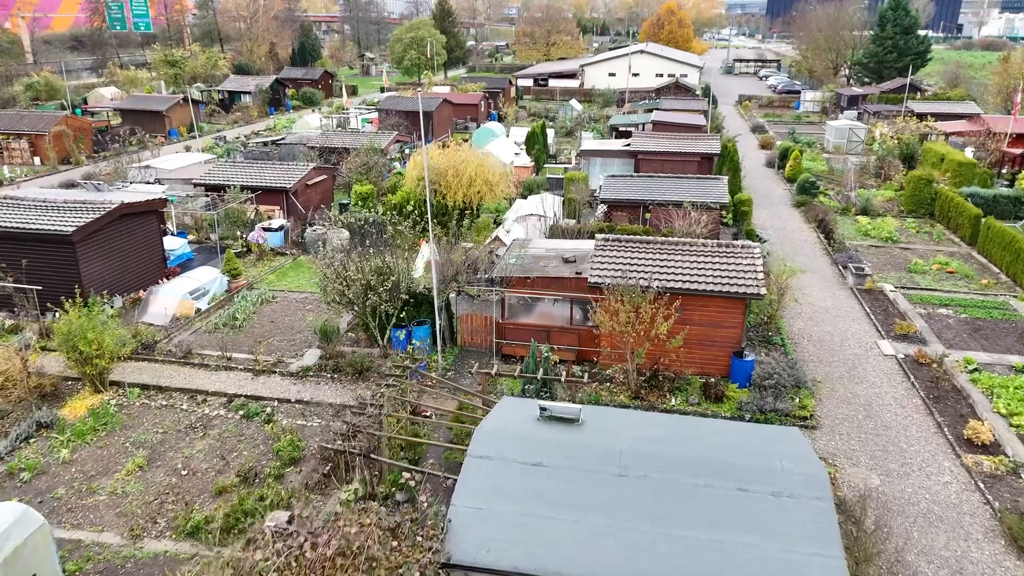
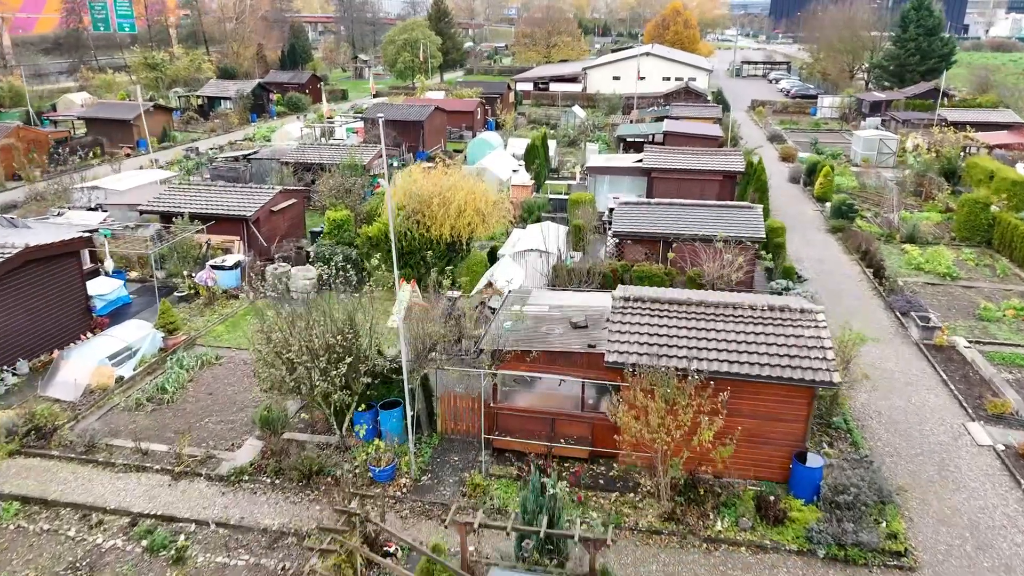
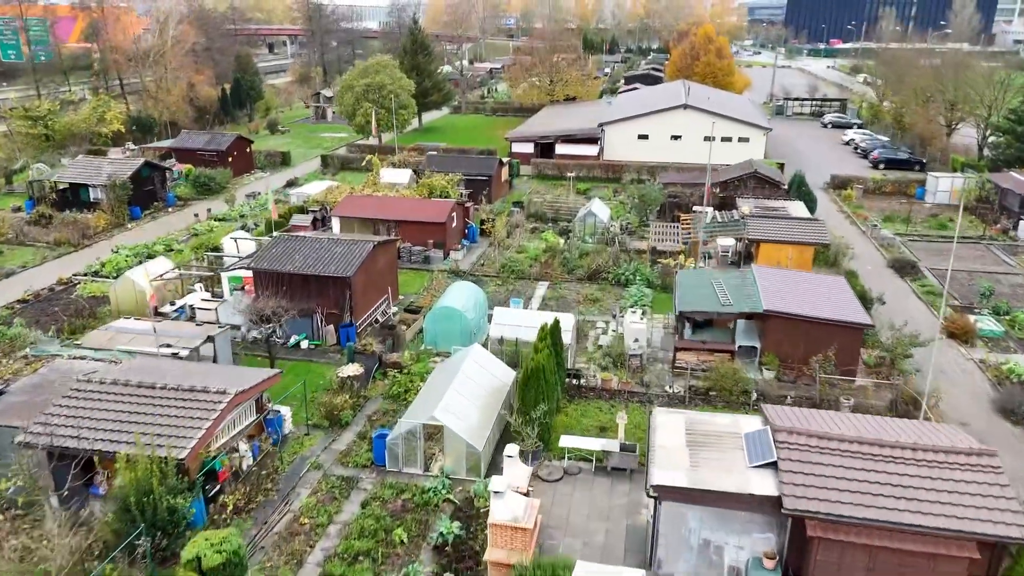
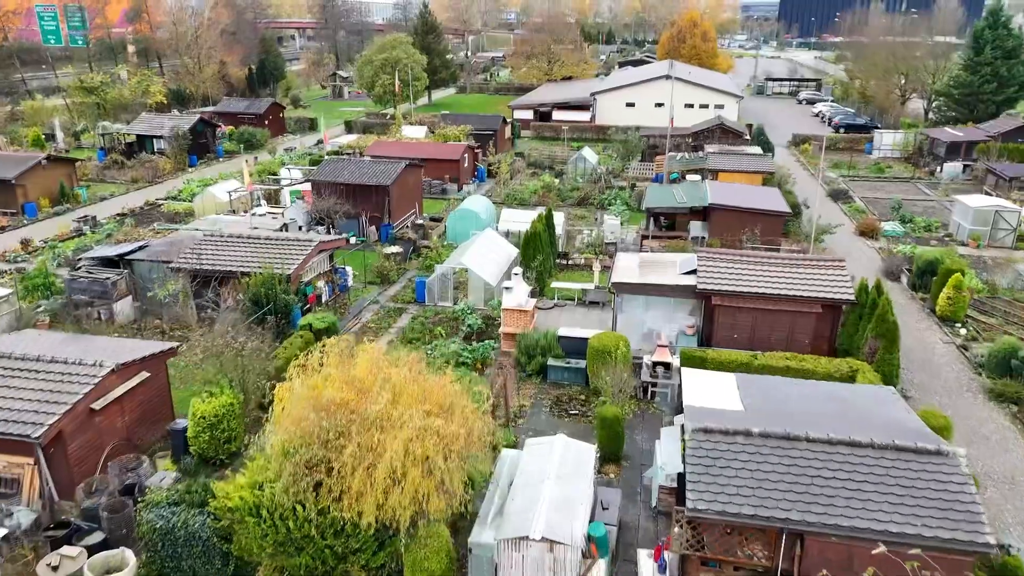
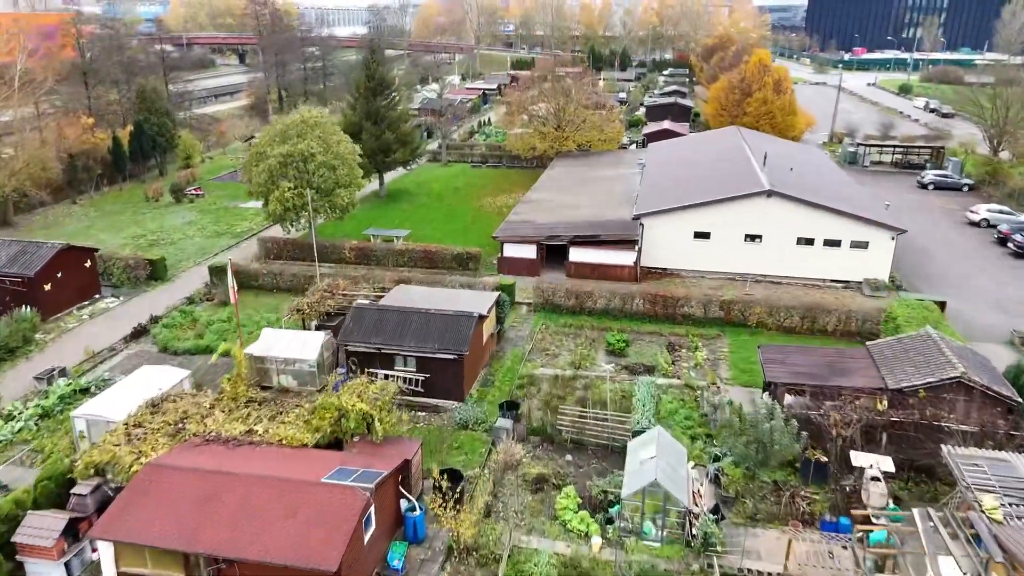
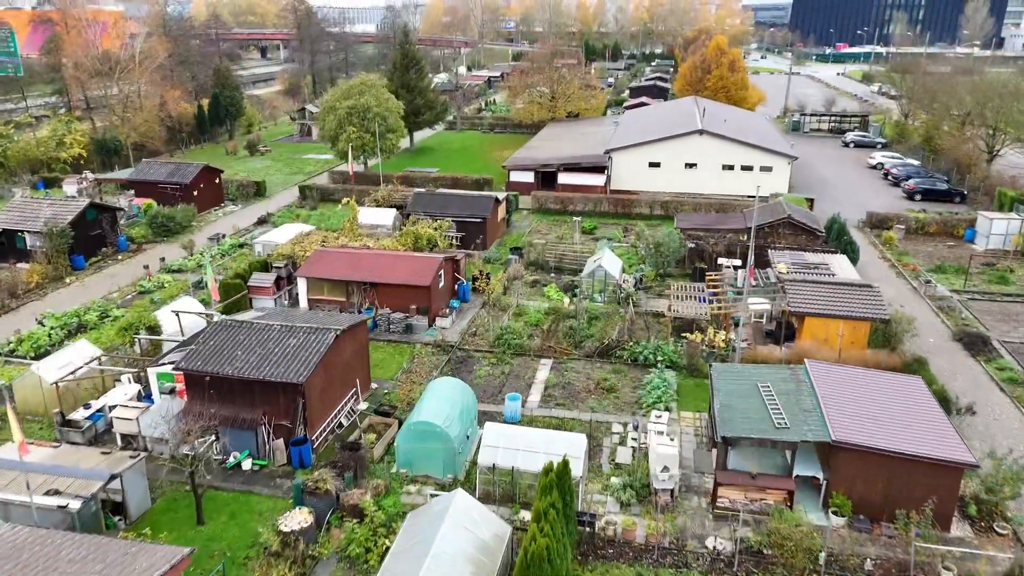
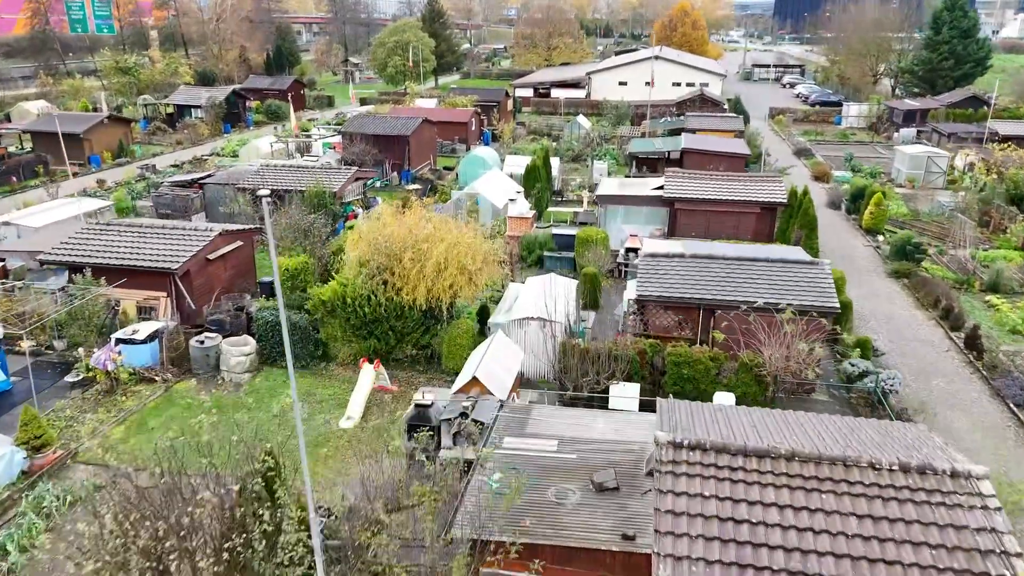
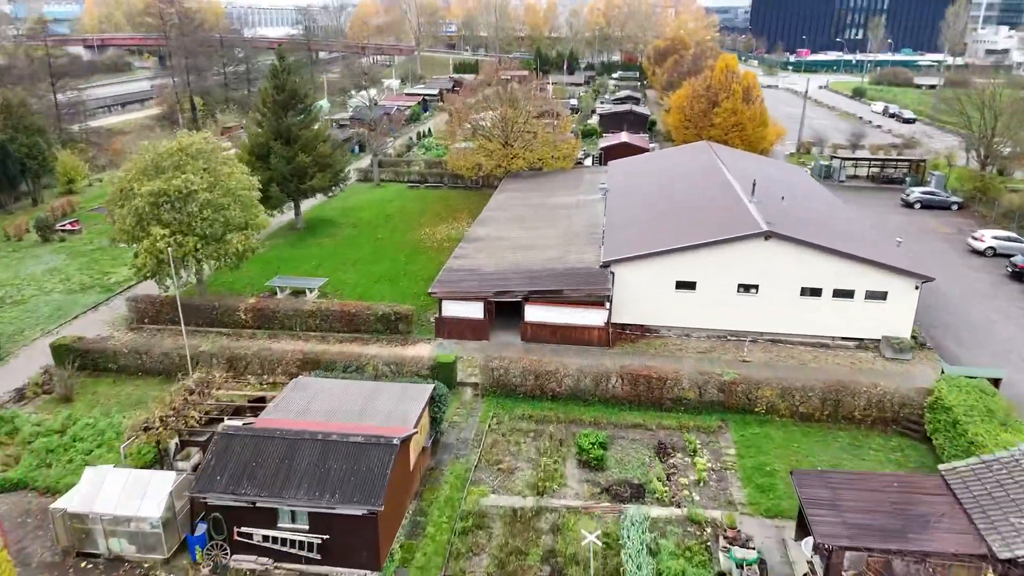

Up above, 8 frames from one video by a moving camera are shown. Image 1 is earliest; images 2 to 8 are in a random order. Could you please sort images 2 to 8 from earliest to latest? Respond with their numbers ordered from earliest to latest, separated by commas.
2, 7, 4, 3, 6, 5, 8
